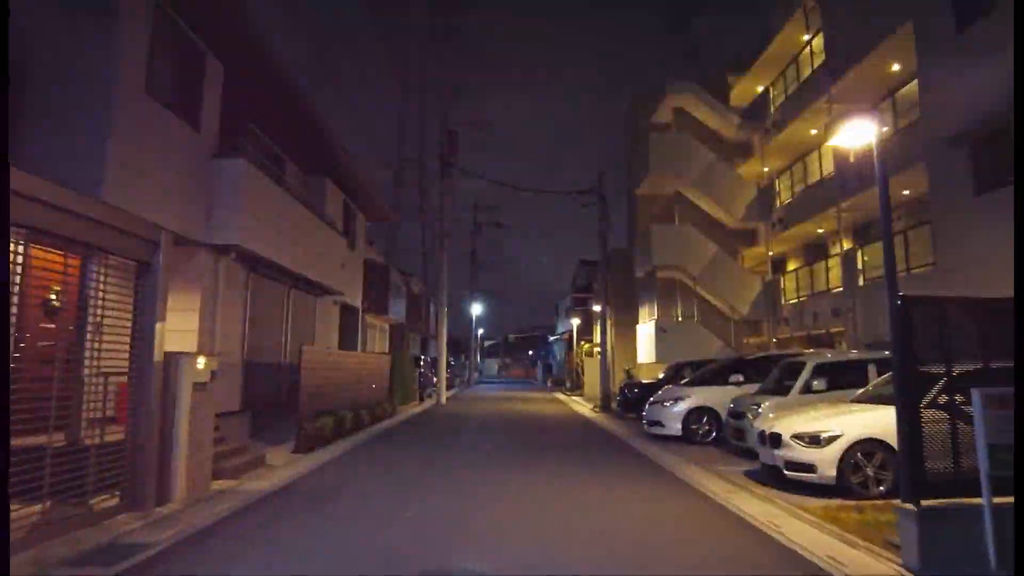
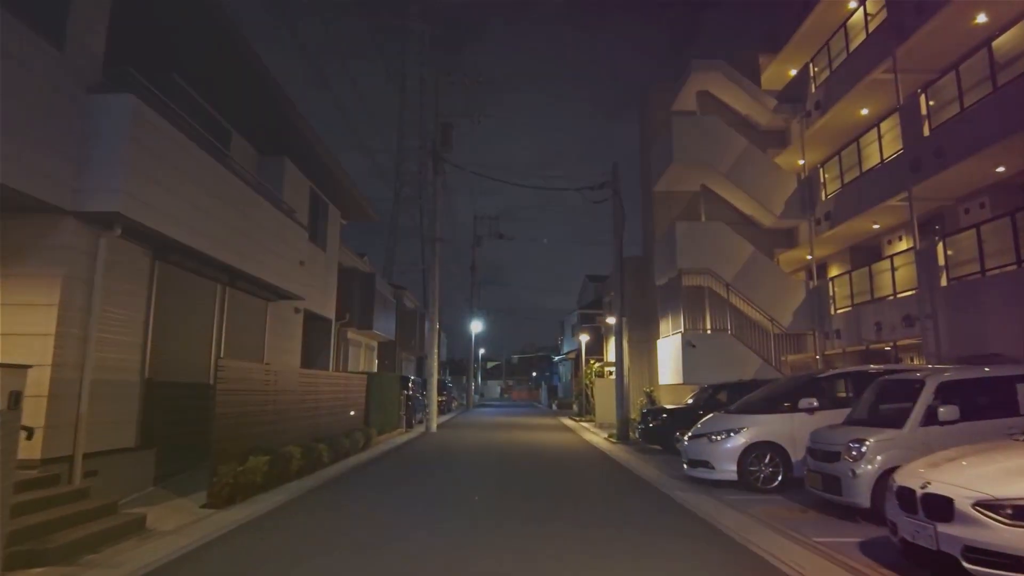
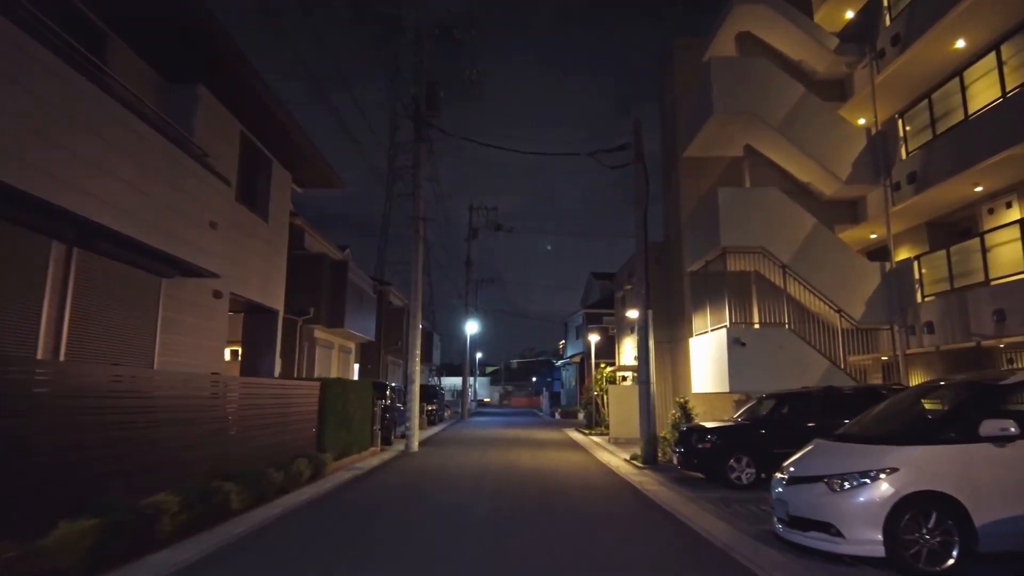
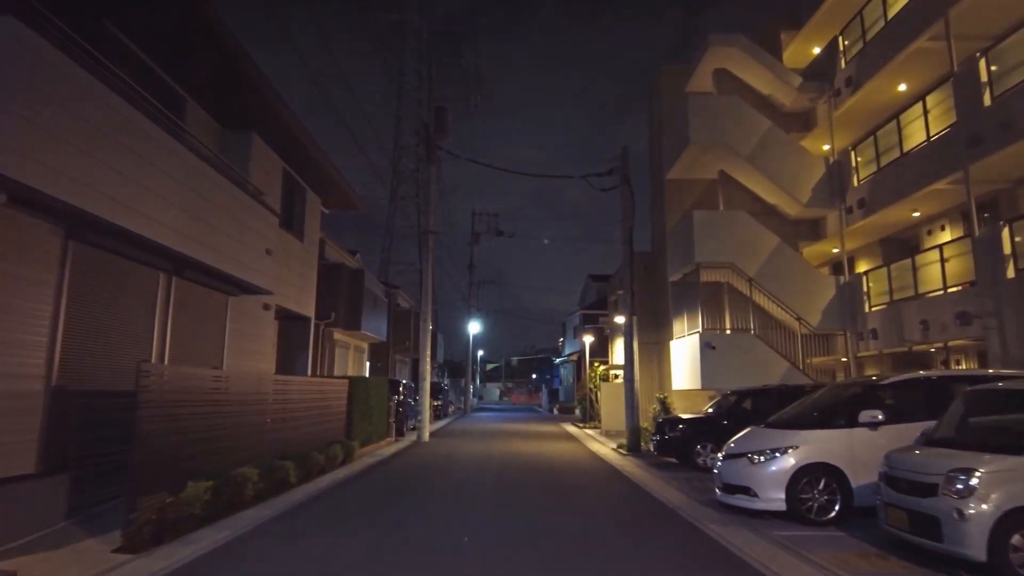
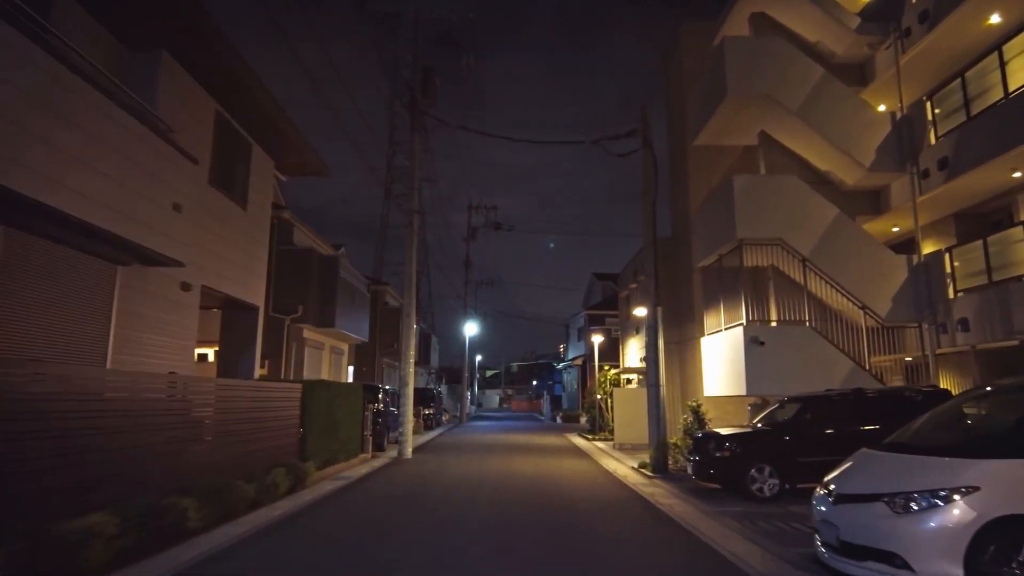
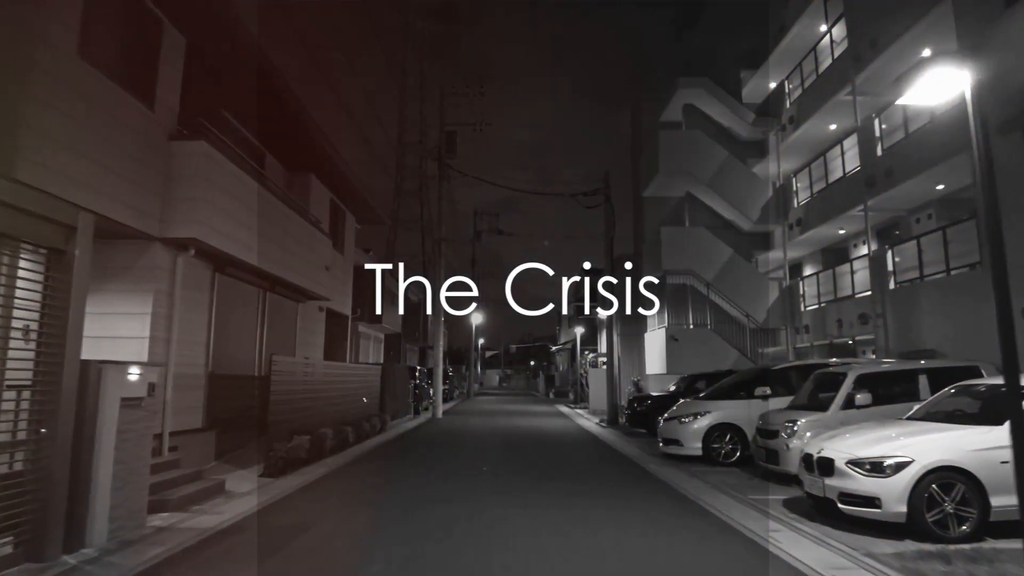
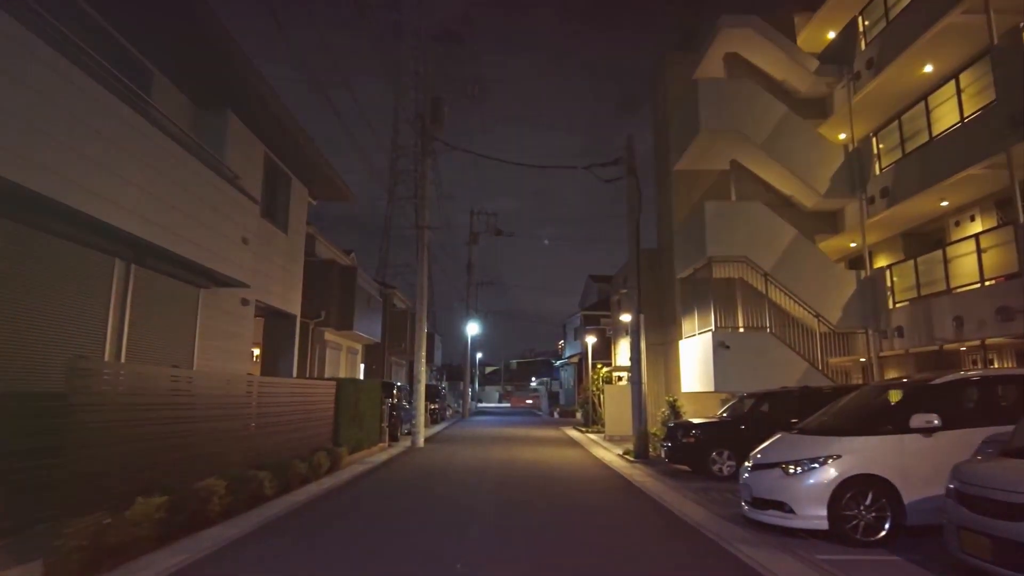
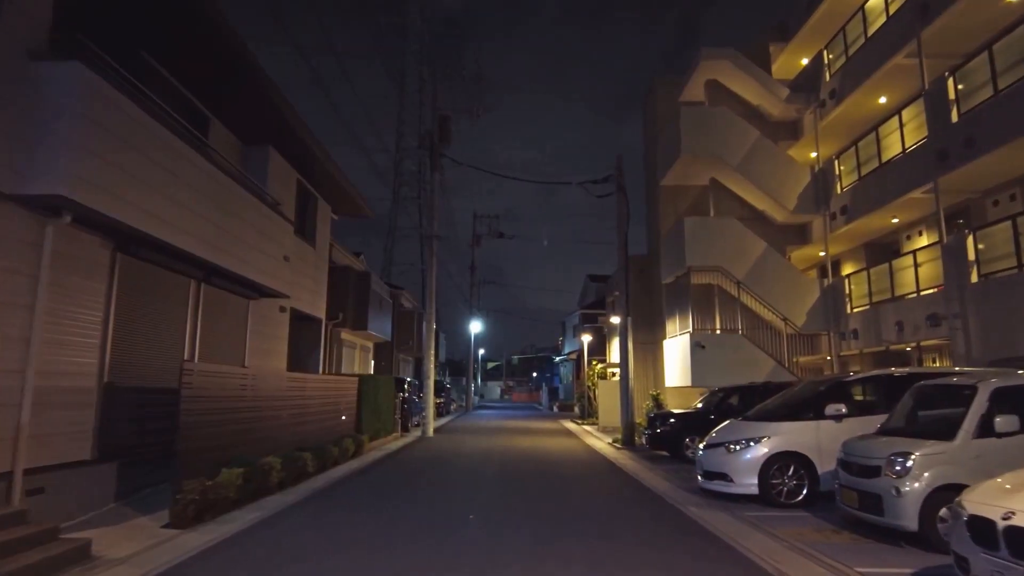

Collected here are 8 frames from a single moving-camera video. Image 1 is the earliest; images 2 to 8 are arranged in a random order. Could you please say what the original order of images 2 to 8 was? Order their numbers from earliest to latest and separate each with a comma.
6, 2, 8, 4, 7, 3, 5
